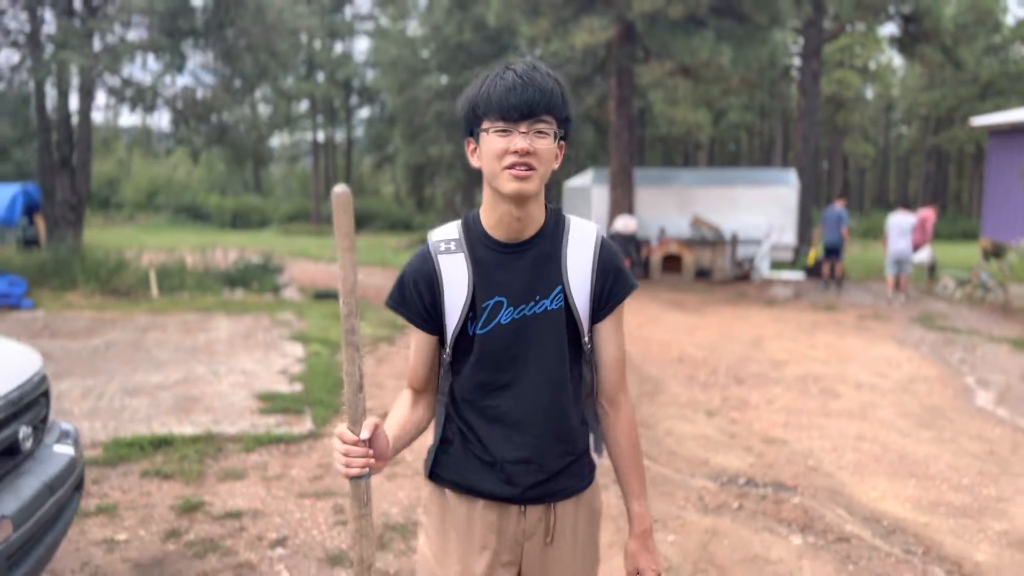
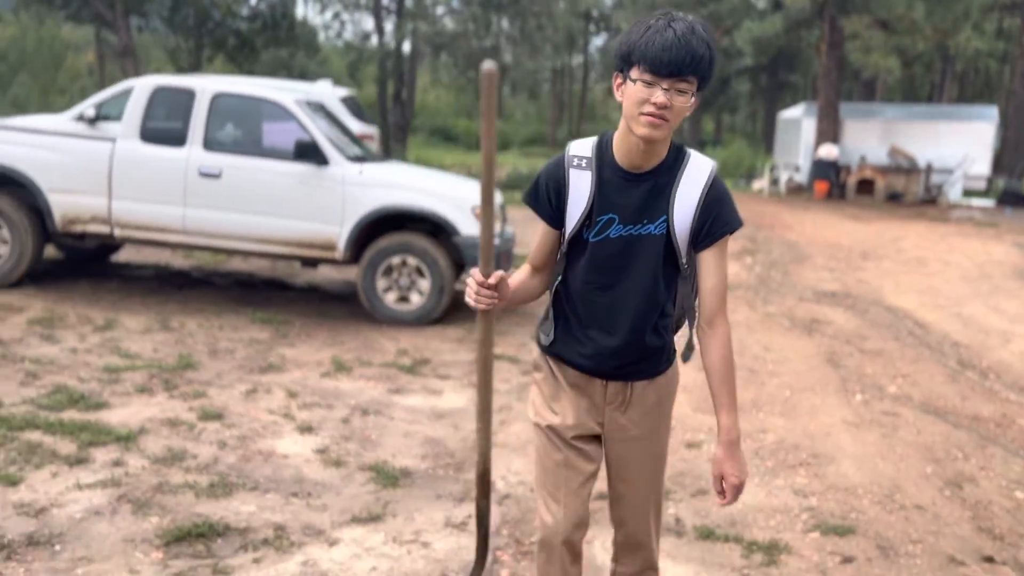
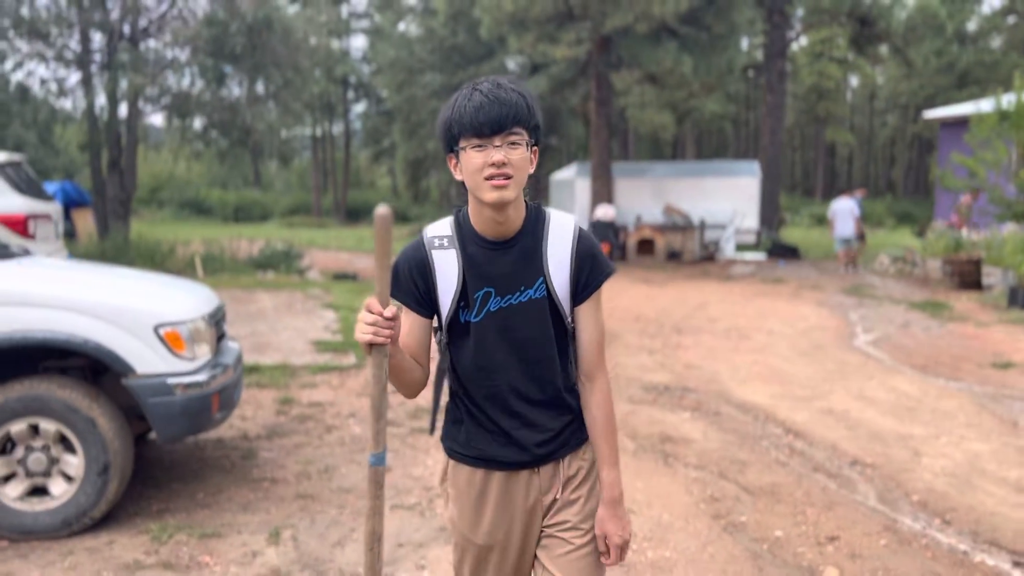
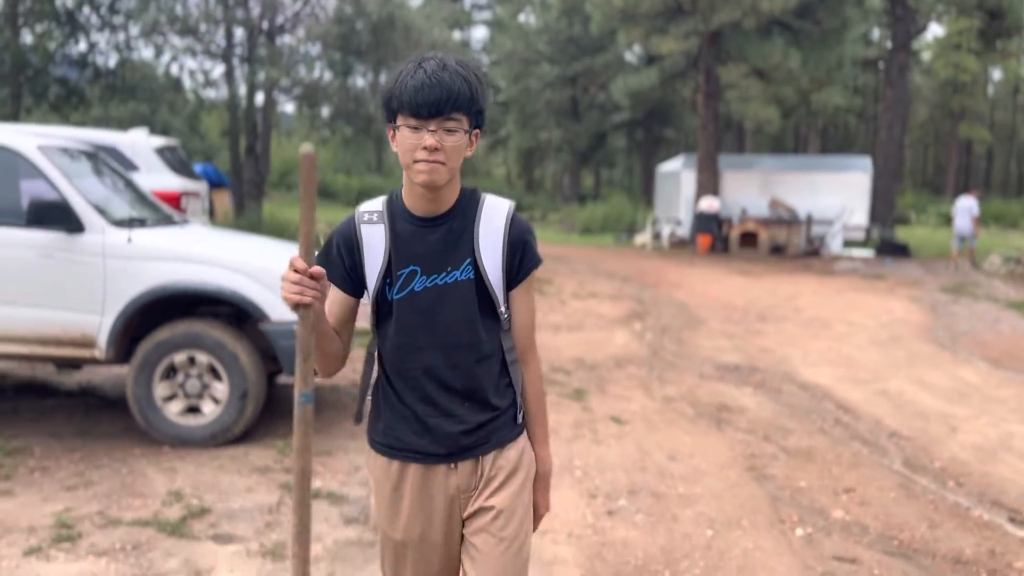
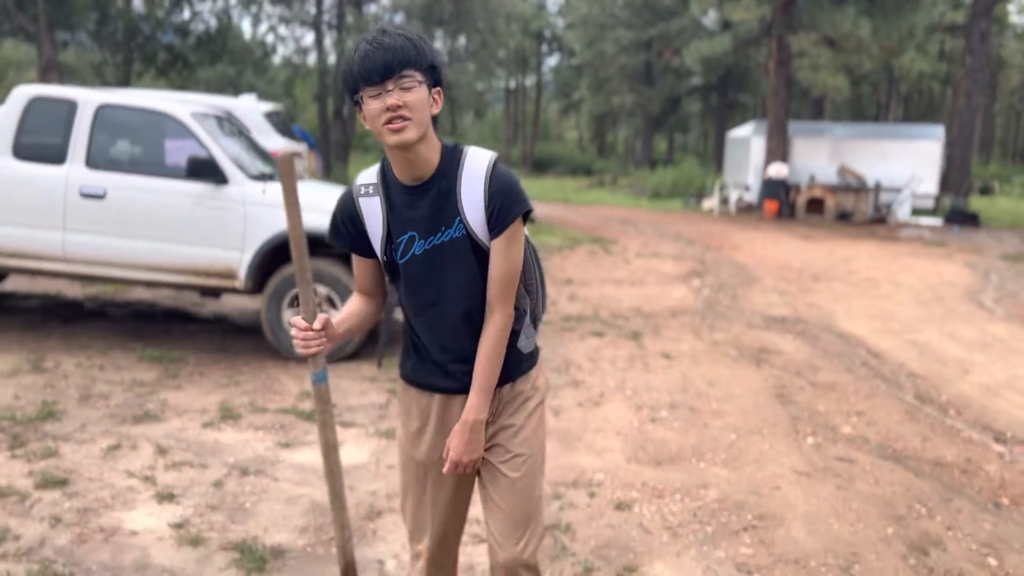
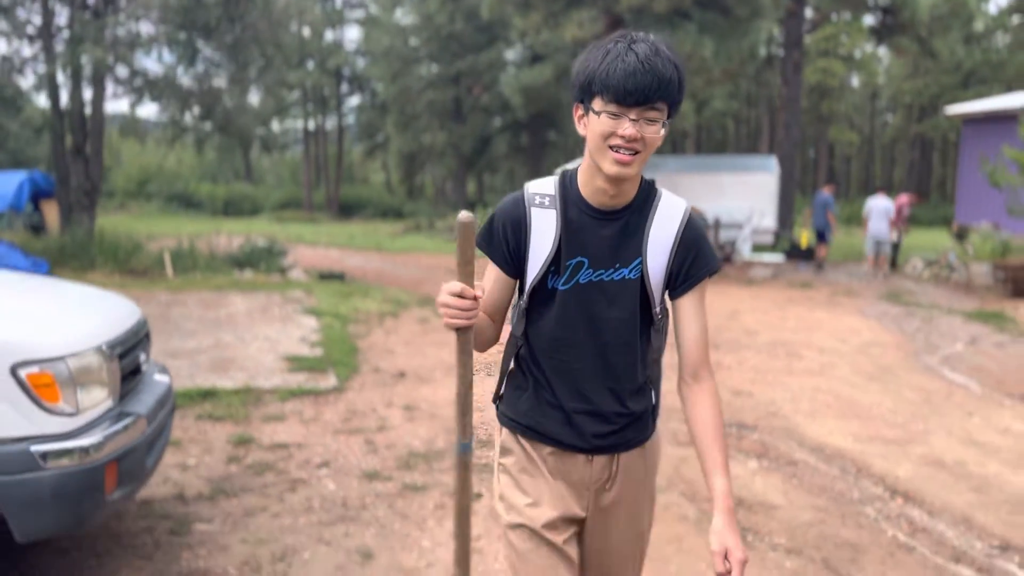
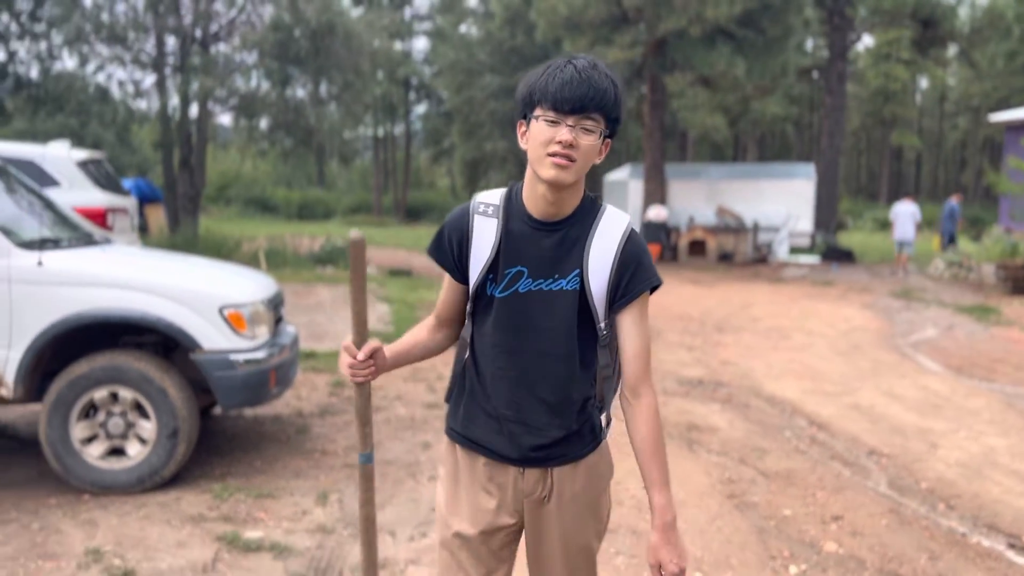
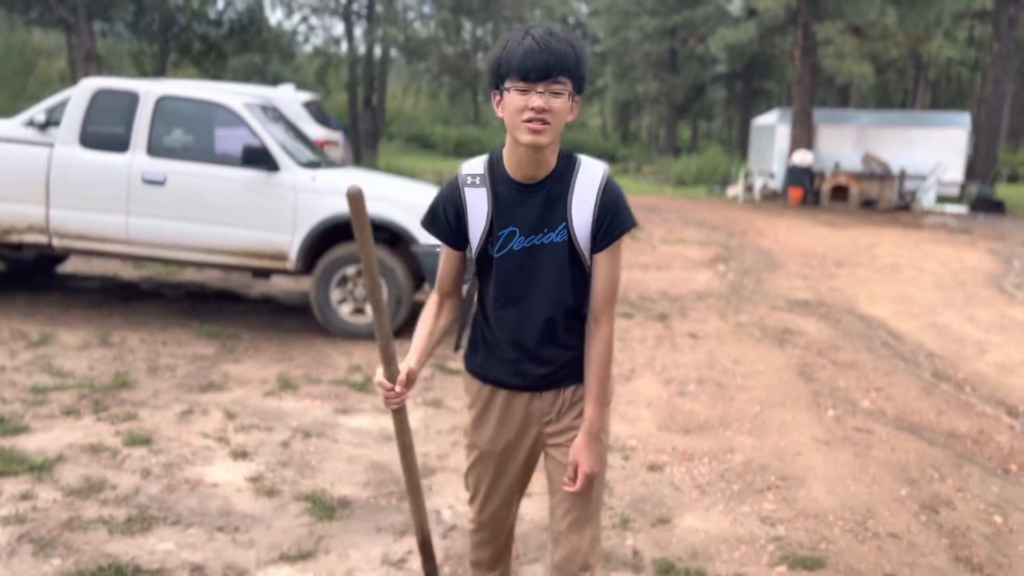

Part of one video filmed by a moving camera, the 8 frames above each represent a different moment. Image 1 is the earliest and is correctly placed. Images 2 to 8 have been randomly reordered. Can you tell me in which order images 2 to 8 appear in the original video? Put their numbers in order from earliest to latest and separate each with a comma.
6, 3, 7, 4, 5, 8, 2
